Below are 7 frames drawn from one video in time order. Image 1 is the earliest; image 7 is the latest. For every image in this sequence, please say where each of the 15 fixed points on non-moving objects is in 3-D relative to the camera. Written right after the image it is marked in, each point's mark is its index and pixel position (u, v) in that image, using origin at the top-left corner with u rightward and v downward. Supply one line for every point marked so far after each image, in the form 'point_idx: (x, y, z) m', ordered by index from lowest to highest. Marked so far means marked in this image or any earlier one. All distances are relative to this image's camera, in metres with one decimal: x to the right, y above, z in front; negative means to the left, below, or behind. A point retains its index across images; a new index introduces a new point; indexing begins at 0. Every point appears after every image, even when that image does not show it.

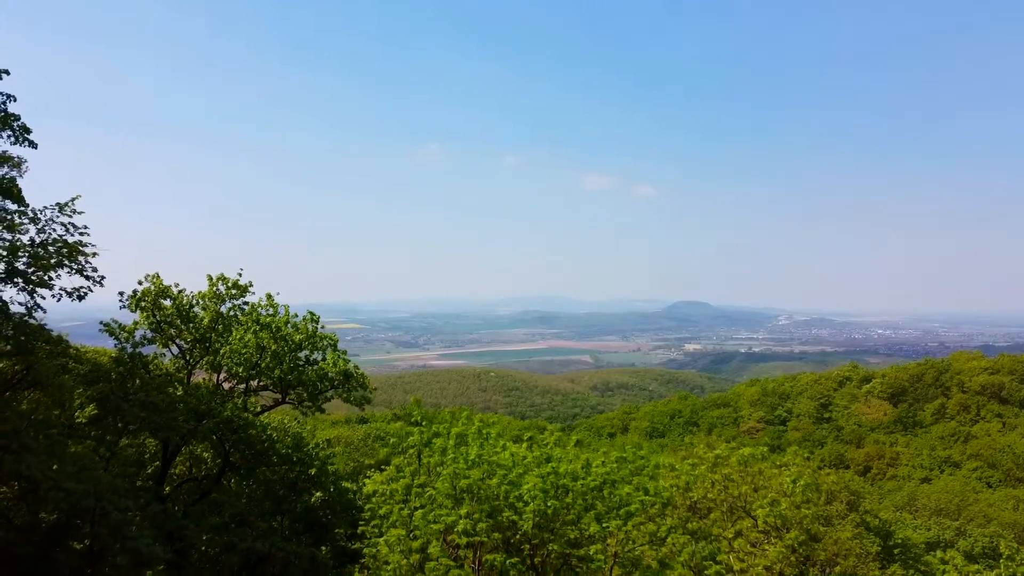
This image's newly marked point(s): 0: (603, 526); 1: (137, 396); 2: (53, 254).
0: (+2.0, -5.1, +13.6) m
1: (-7.9, -2.2, +12.7) m
2: (-7.7, +0.6, +10.2) m
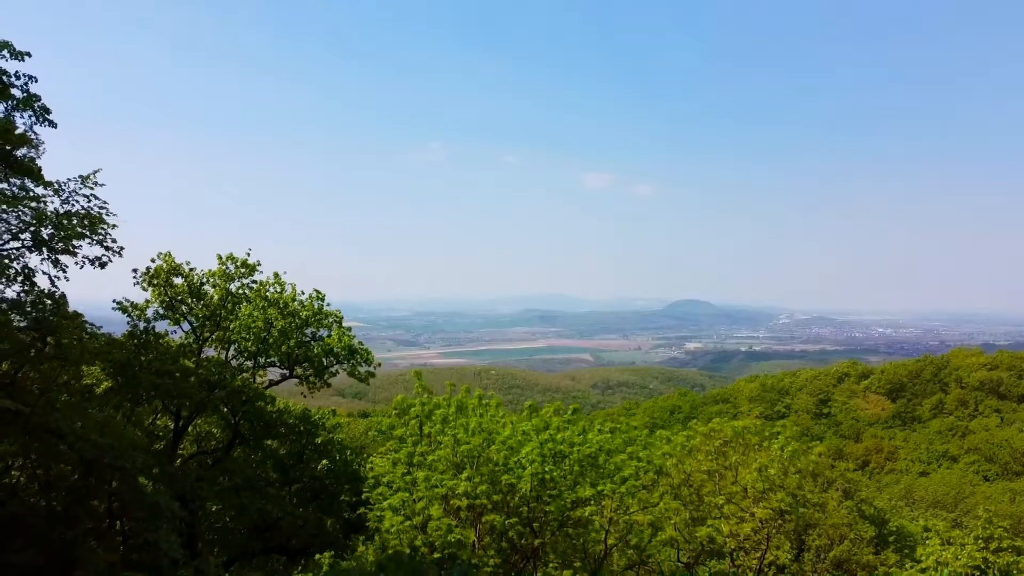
0: (+2.0, -4.6, +14.2) m
1: (-7.9, -1.7, +13.3) m
2: (-7.7, +1.1, +10.7) m
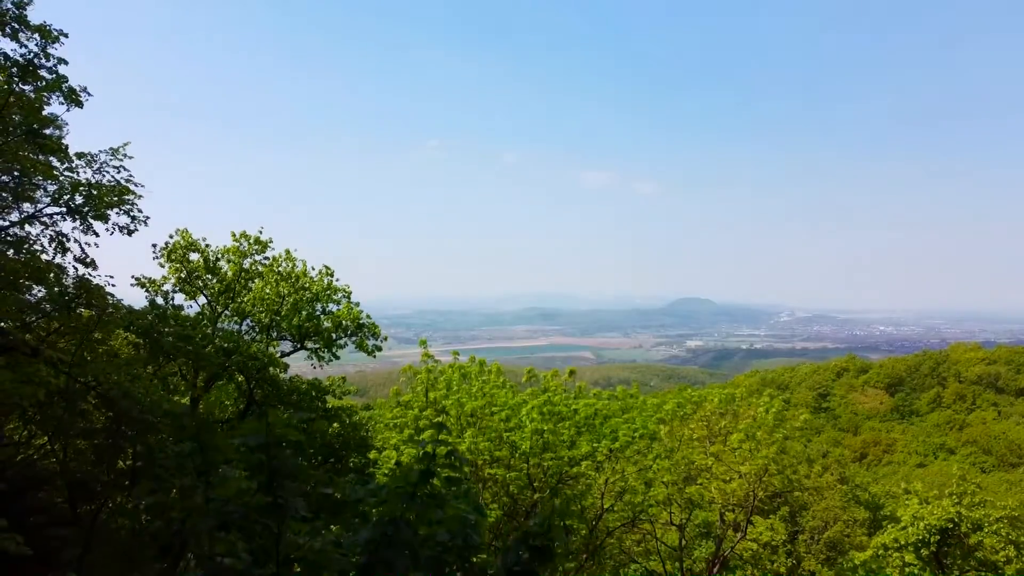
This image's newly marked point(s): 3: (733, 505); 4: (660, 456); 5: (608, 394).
0: (+2.0, -3.9, +15.0) m
1: (-7.9, -1.0, +14.1) m
2: (-7.7, +1.8, +11.5) m
3: (+6.9, -6.7, +19.2) m
4: (+3.9, -4.5, +16.2) m
5: (+2.7, -3.0, +17.4) m
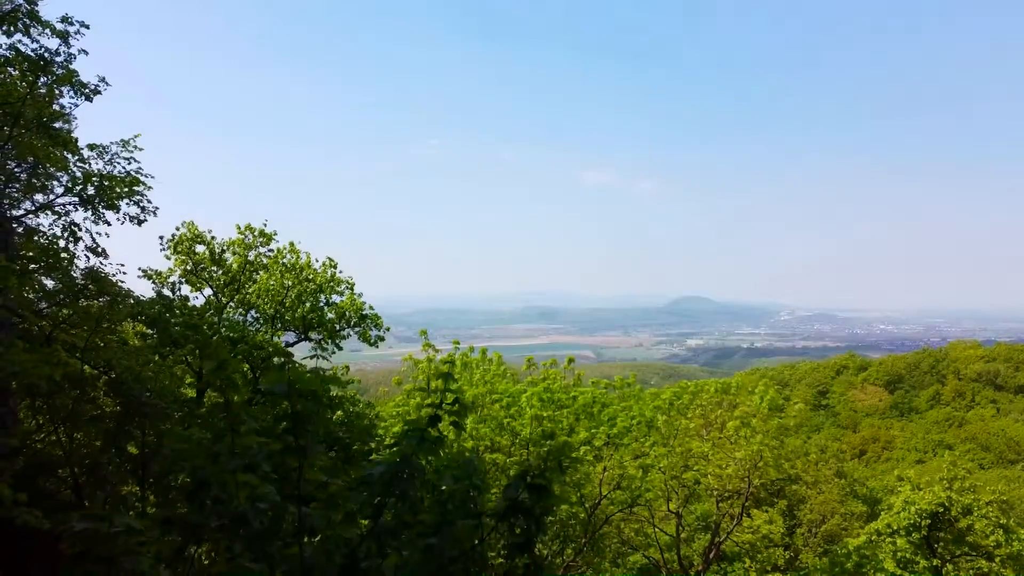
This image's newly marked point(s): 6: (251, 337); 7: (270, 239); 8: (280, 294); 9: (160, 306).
0: (+2.0, -3.7, +15.3) m
1: (-7.9, -0.8, +14.4) m
2: (-7.7, +2.0, +11.8) m
3: (+6.9, -6.5, +19.5) m
4: (+3.9, -4.3, +16.5) m
5: (+2.8, -2.8, +17.7) m
6: (-6.6, -1.3, +15.4) m
7: (-6.7, +1.4, +16.9) m
8: (-6.5, -0.2, +17.1) m
9: (-8.5, -0.4, +14.6) m
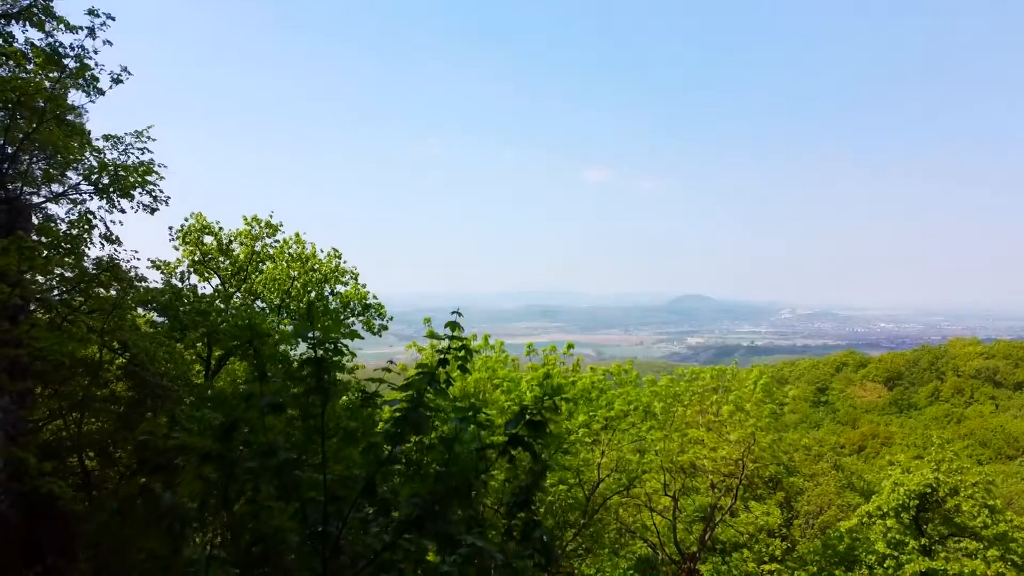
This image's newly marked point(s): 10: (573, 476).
0: (+2.0, -3.4, +15.7) m
1: (-7.9, -0.5, +14.8) m
2: (-7.7, +2.3, +12.2) m
3: (+6.9, -6.2, +20.0) m
4: (+3.9, -4.0, +16.9) m
5: (+2.8, -2.5, +18.1) m
6: (-6.6, -1.0, +15.8) m
7: (-6.7, +1.7, +17.3) m
8: (-6.5, +0.1, +17.5) m
9: (-8.4, -0.1, +15.0) m
10: (+1.7, -5.2, +16.7) m
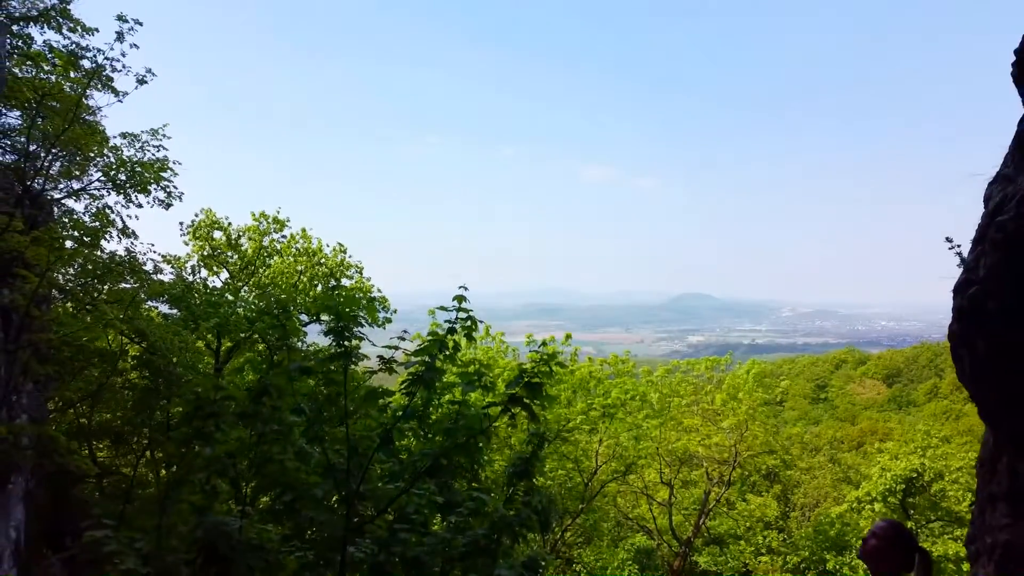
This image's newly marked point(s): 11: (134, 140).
0: (+2.0, -3.2, +16.2) m
1: (-7.9, -0.3, +15.3) m
2: (-7.7, +2.4, +12.7) m
3: (+7.0, -6.0, +20.5) m
4: (+3.9, -3.8, +17.4) m
5: (+2.8, -2.3, +18.6) m
6: (-6.6, -0.9, +16.3) m
7: (-6.7, +1.8, +17.8) m
8: (-6.5, +0.3, +18.0) m
9: (-8.4, 0.0, +15.5) m
10: (+1.7, -5.0, +17.2) m
11: (-7.7, +3.0, +12.3) m
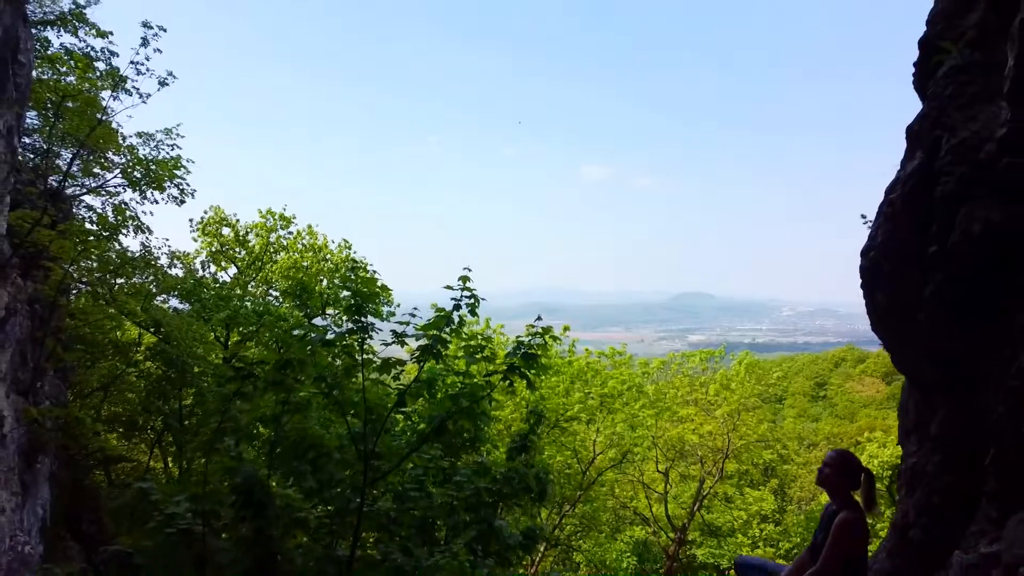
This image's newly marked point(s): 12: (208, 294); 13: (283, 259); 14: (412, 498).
0: (+2.0, -3.0, +16.7) m
1: (-7.9, -0.2, +15.8) m
2: (-7.7, +2.6, +13.2) m
3: (+7.0, -5.8, +21.0) m
4: (+3.9, -3.6, +17.9) m
5: (+2.8, -2.1, +19.1) m
6: (-6.6, -0.7, +16.8) m
7: (-6.7, +2.0, +18.4) m
8: (-6.5, +0.5, +18.5) m
9: (-8.4, +0.2, +16.0) m
10: (+1.7, -4.8, +17.7) m
11: (-7.7, +3.2, +12.8) m
12: (-8.1, -0.1, +16.2) m
13: (-6.8, +0.9, +18.1) m
14: (-0.8, -1.8, +5.1) m
